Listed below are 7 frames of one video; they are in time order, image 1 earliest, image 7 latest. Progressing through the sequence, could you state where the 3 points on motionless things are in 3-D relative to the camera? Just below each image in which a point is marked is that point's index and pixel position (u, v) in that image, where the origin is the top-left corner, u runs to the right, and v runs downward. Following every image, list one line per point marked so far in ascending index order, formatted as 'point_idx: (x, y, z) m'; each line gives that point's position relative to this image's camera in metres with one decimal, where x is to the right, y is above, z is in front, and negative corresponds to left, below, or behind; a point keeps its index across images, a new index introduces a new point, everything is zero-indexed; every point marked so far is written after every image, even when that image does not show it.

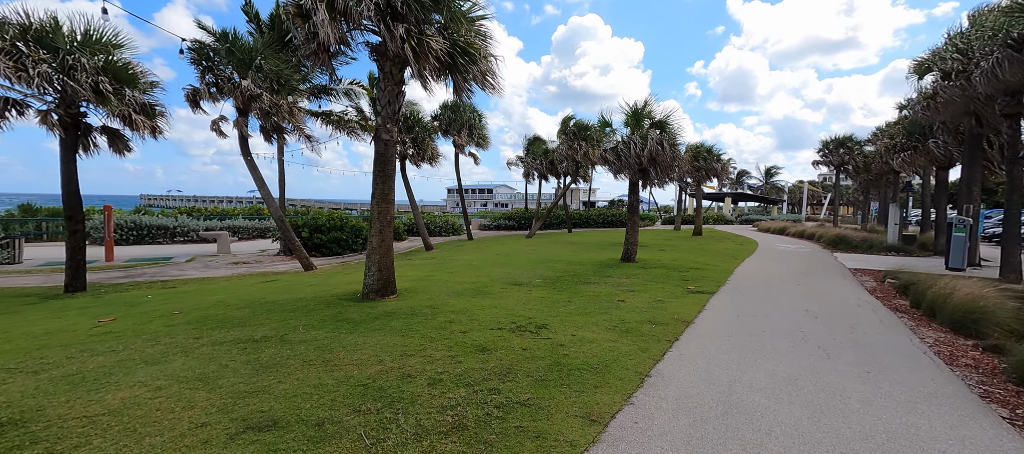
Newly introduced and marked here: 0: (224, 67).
0: (-7.1, +3.9, +10.8) m
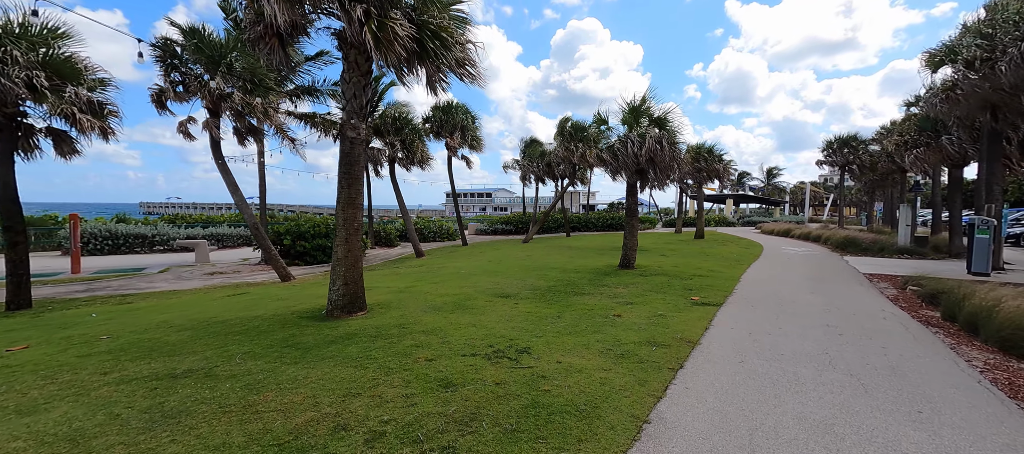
0: (-7.4, +3.7, +10.1) m
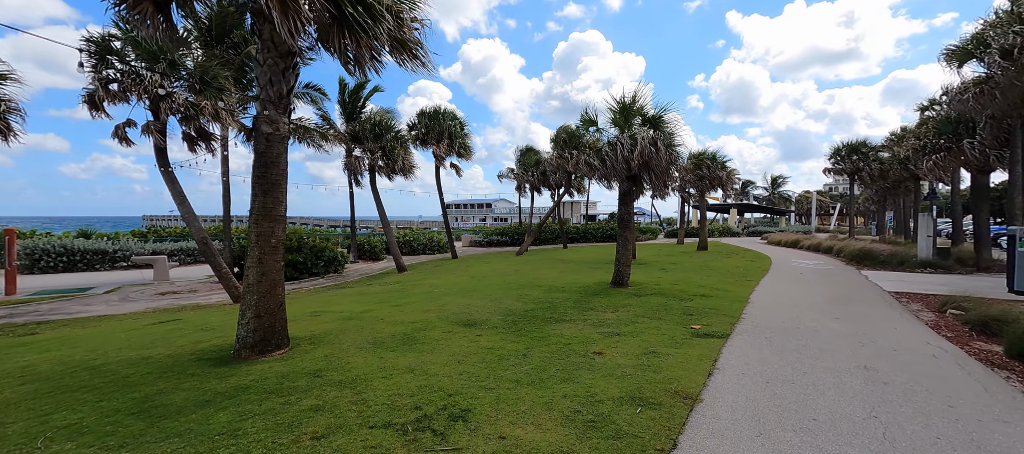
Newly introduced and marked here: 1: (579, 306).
0: (-7.9, +3.4, +9.1) m
1: (+1.2, -1.4, +7.9) m
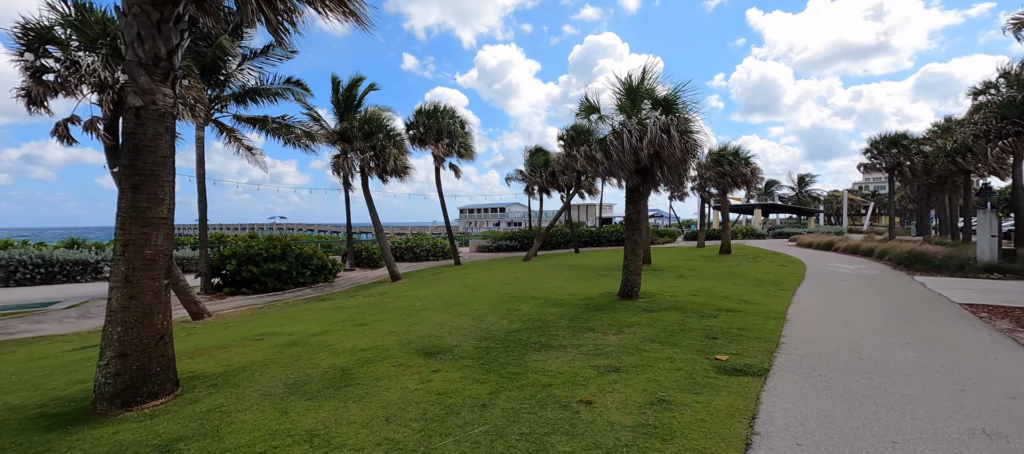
0: (-8.1, +3.3, +8.1) m
1: (+0.9, -1.5, +6.5) m
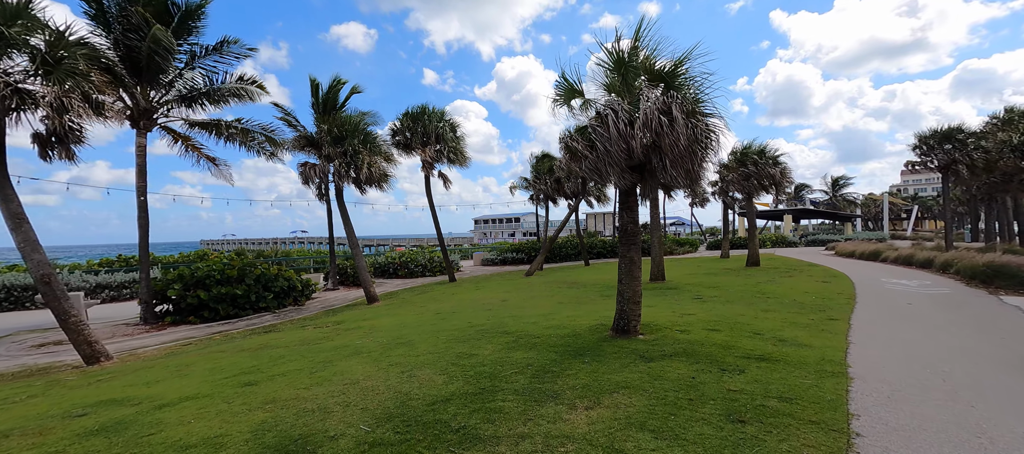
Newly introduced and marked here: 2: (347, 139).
0: (-8.8, +2.9, +6.6) m
1: (+0.2, -1.7, +4.5) m
2: (-5.1, +2.7, +13.5) m
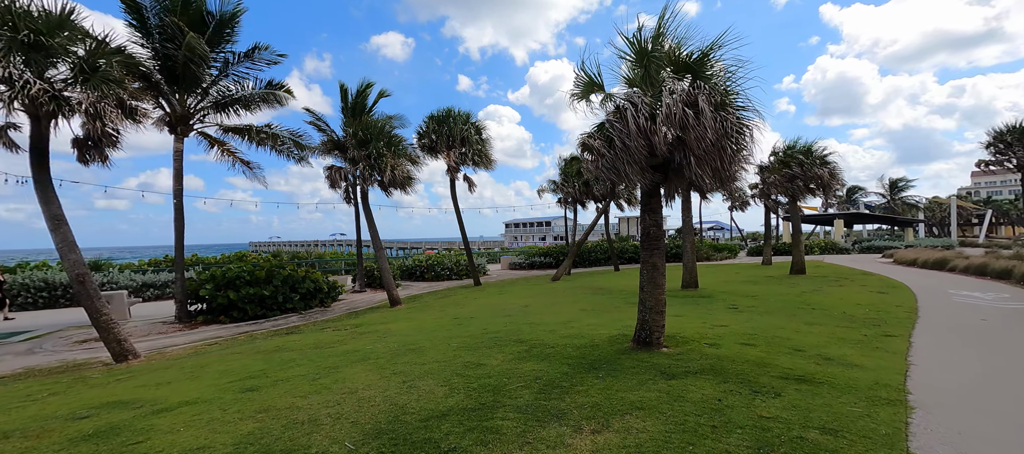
0: (-8.6, +2.9, +7.0) m
1: (+0.2, -1.7, +4.1) m
2: (-4.3, +2.6, +13.6) m
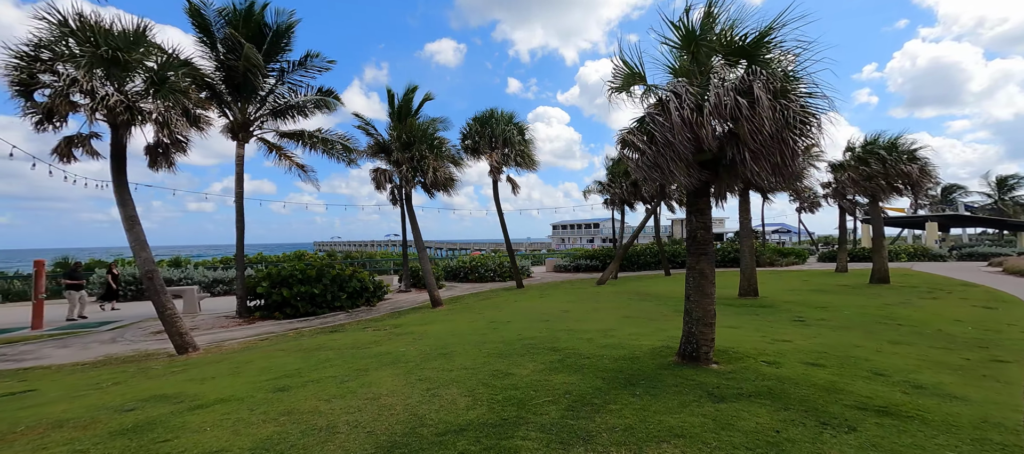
0: (-7.9, +2.9, +7.8) m
1: (+0.4, -1.7, +3.8) m
2: (-2.9, +2.6, +13.7) m
